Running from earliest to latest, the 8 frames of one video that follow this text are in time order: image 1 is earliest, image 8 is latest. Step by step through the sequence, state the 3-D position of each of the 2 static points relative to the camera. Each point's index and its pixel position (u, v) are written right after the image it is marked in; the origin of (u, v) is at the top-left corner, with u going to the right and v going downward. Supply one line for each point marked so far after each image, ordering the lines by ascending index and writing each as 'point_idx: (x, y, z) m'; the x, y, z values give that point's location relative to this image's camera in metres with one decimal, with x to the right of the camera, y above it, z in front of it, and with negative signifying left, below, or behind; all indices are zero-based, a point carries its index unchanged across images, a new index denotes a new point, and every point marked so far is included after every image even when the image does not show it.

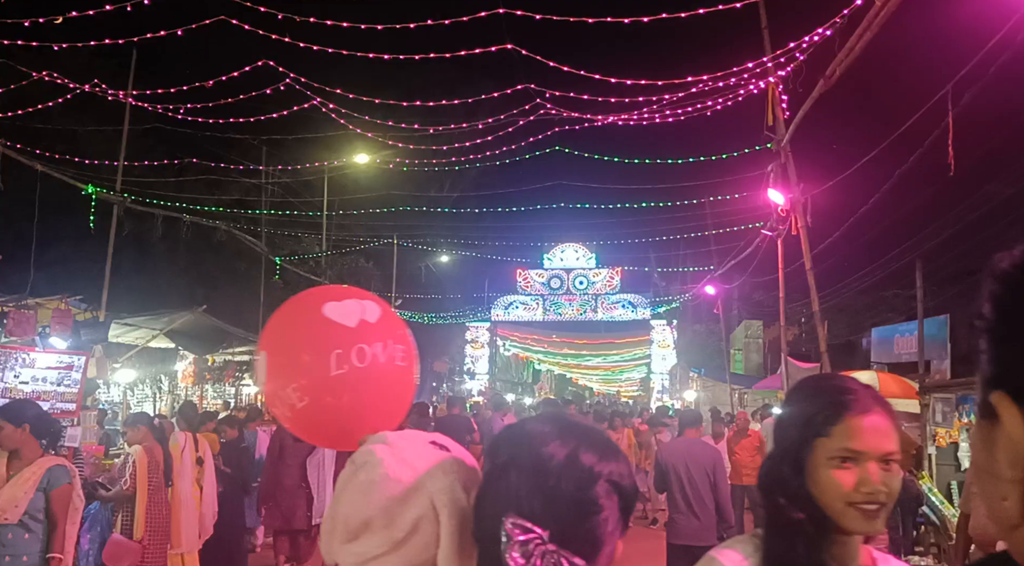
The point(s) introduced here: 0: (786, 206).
0: (+3.0, +0.9, +8.6) m
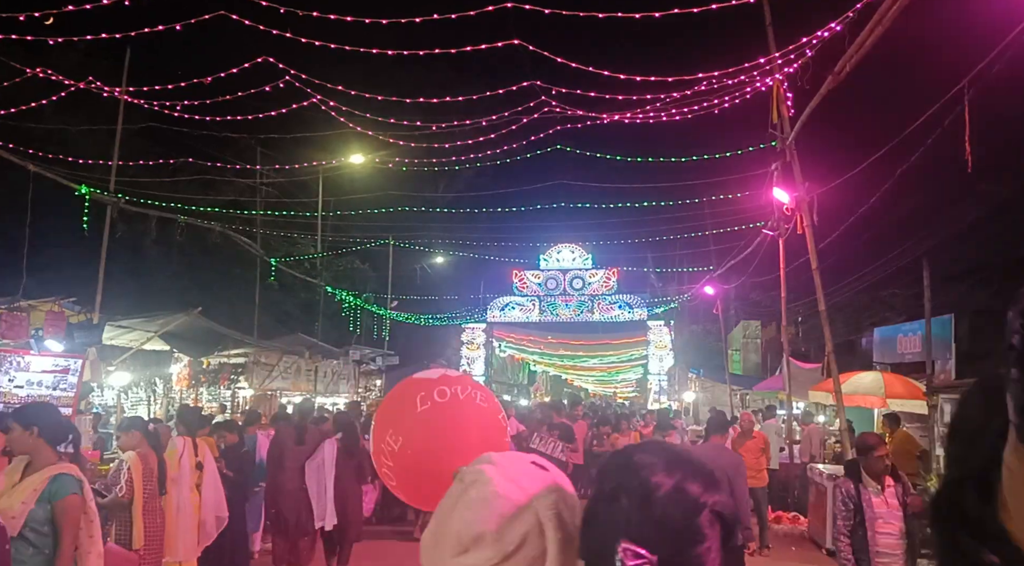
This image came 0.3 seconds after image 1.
0: (+3.1, +0.9, +8.5) m
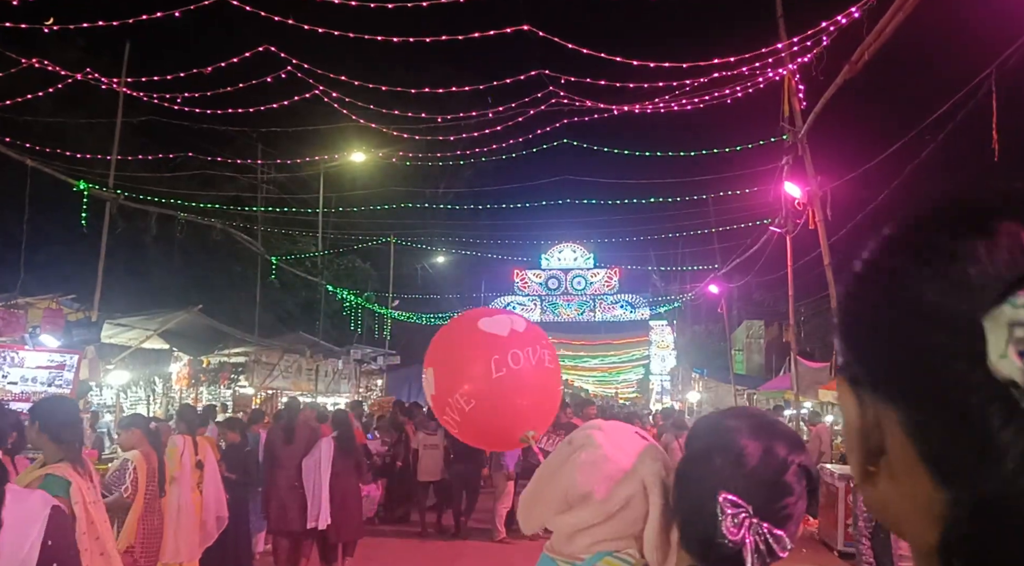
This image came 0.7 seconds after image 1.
0: (+3.1, +0.9, +8.3) m
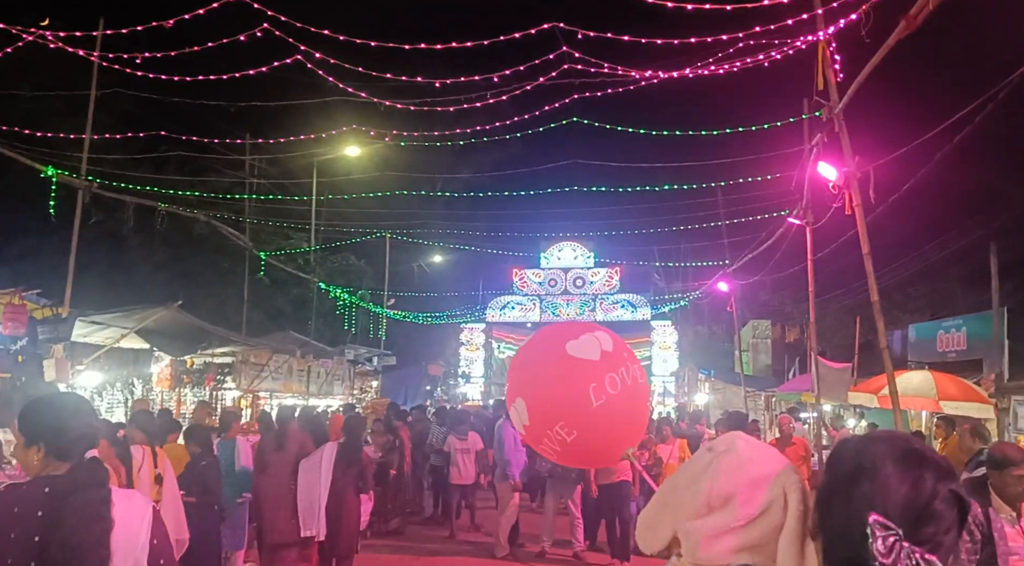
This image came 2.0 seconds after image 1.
0: (+3.2, +1.0, +7.5) m
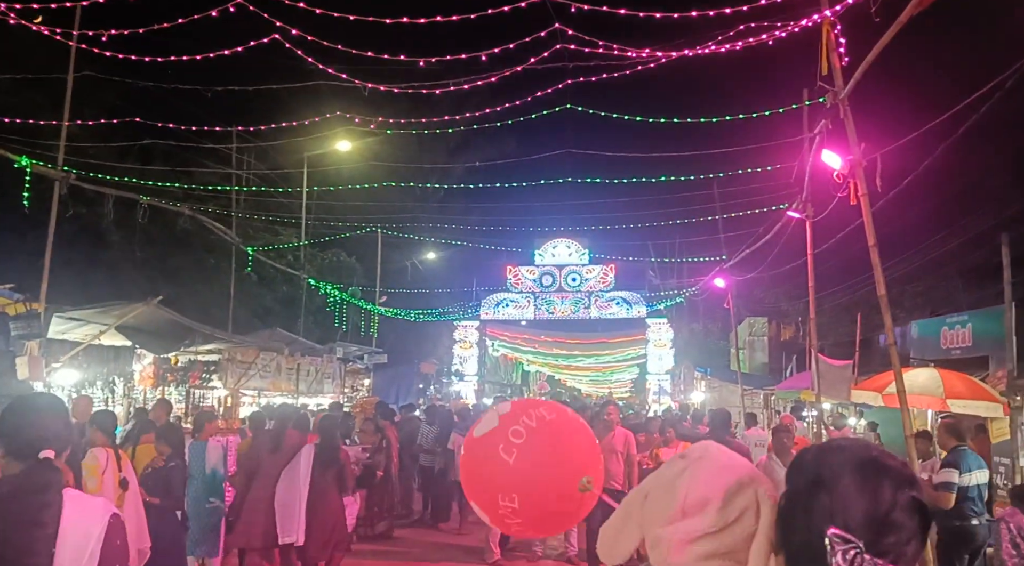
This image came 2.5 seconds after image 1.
0: (+3.1, +1.0, +7.2) m
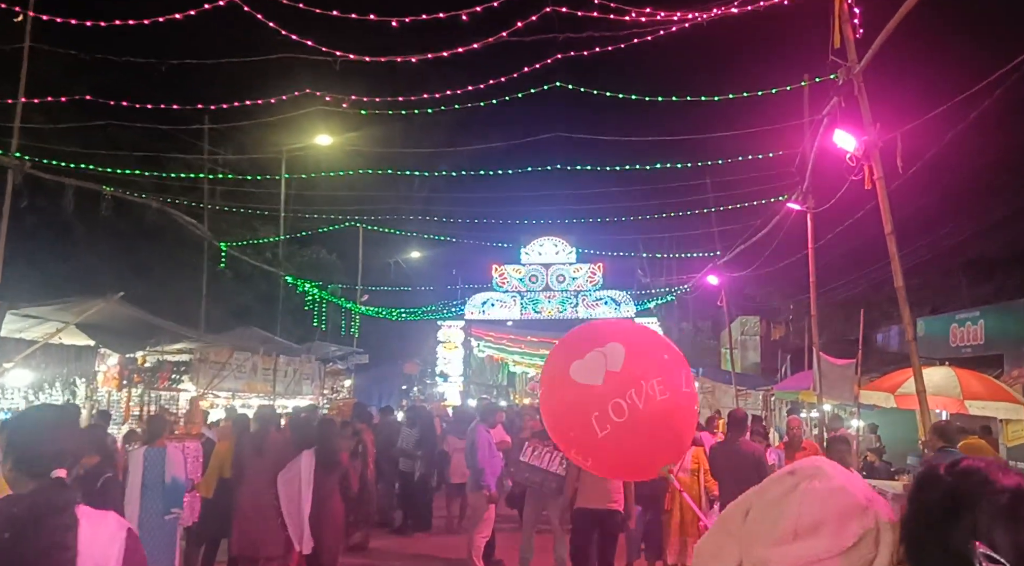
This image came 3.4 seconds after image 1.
0: (+3.0, +1.1, +6.6) m
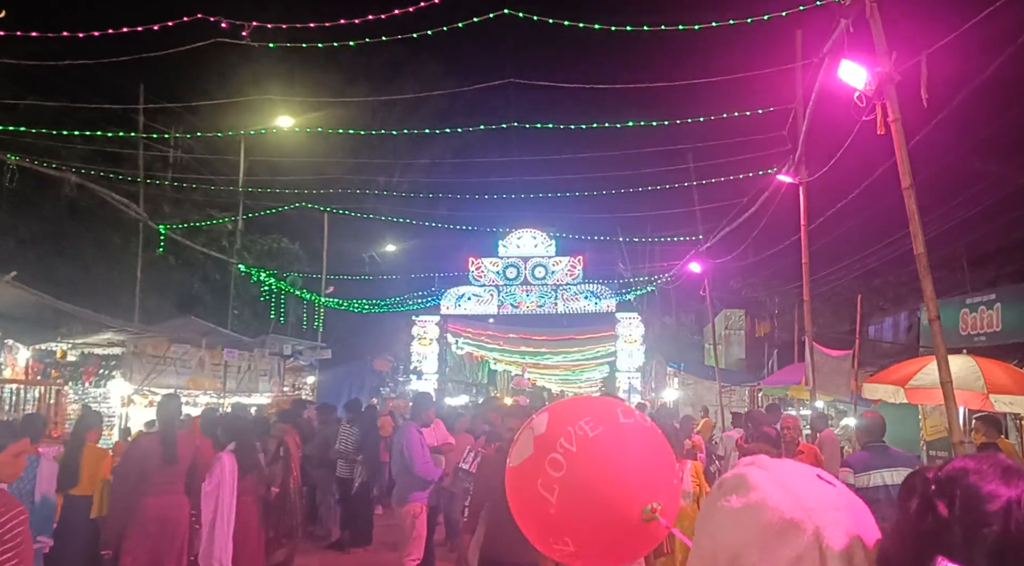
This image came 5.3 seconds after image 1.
0: (+2.5, +1.3, +5.4) m
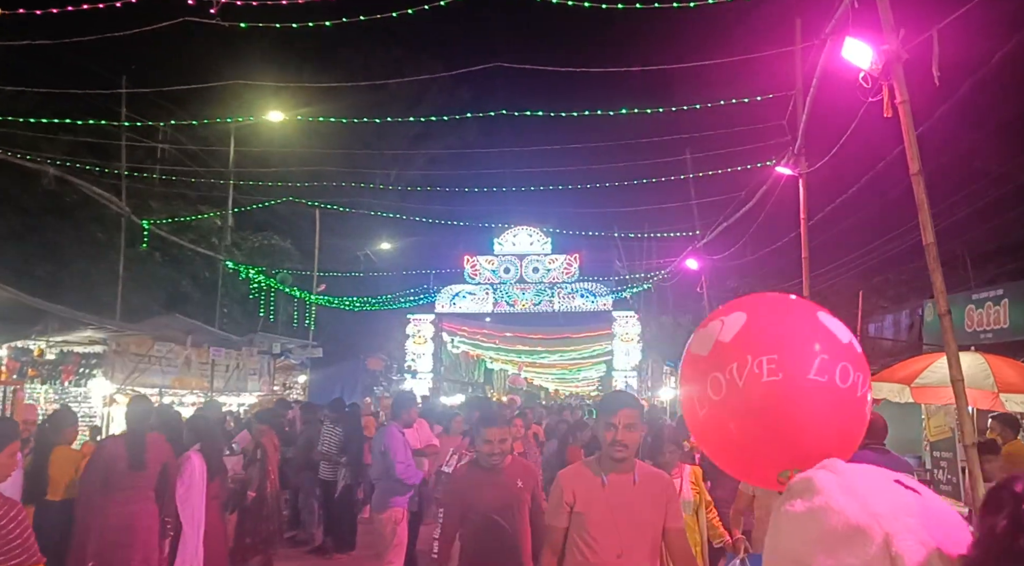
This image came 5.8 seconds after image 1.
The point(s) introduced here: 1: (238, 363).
0: (+2.4, +1.4, +5.1) m
1: (-5.6, -1.6, +15.5) m
